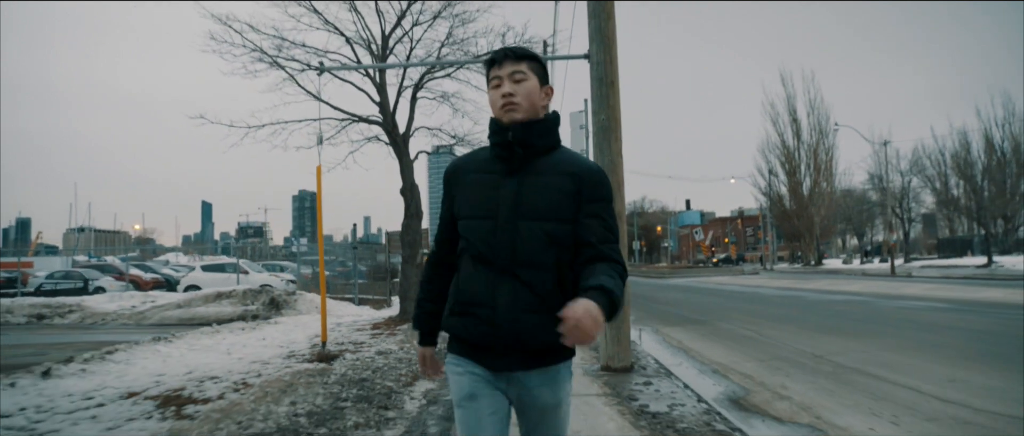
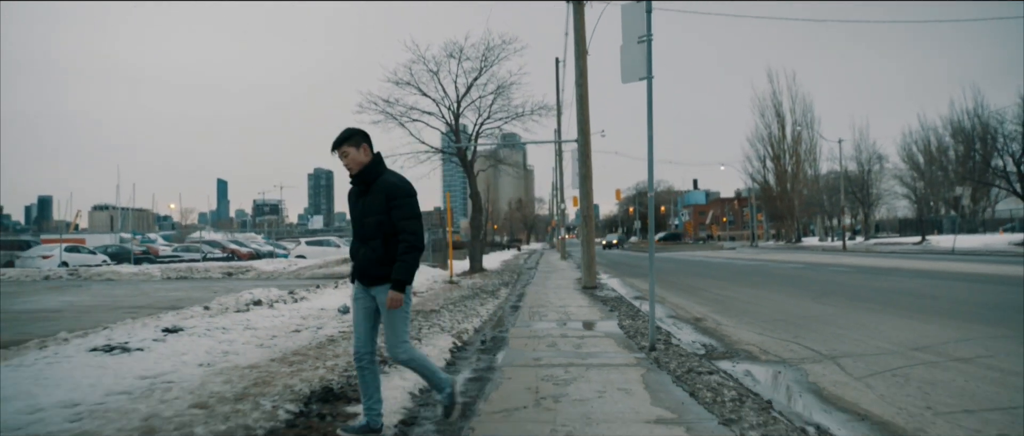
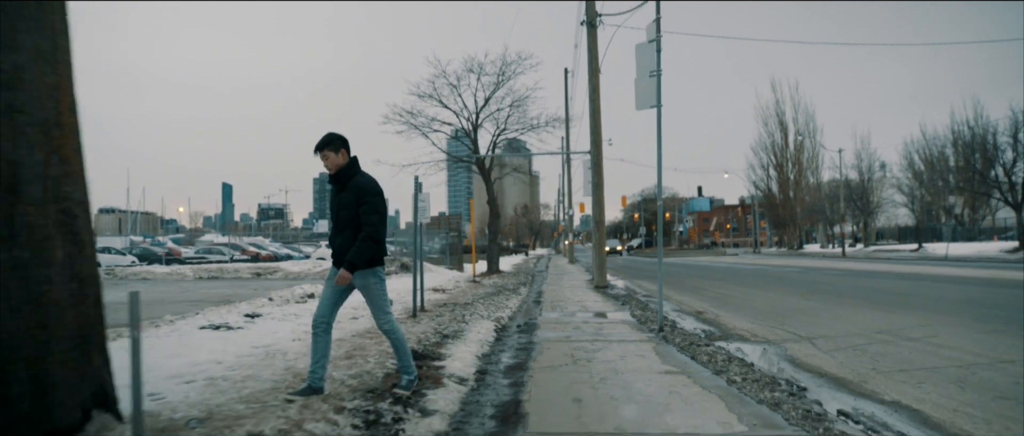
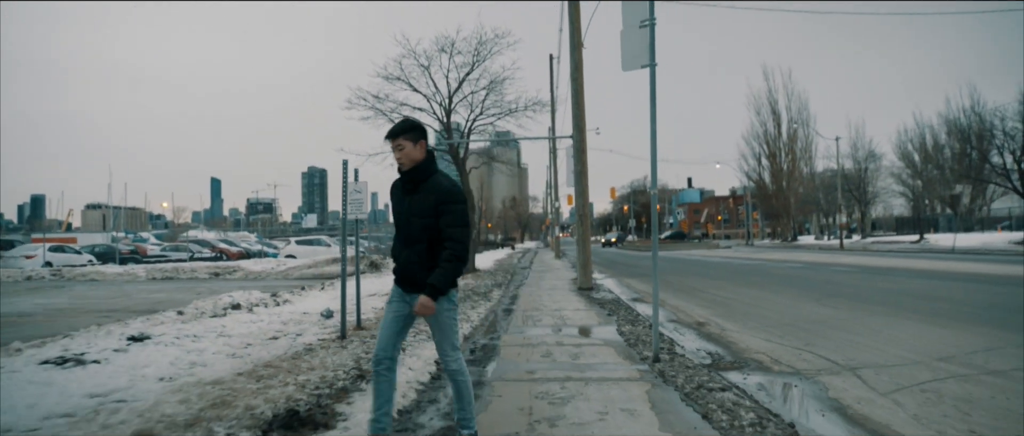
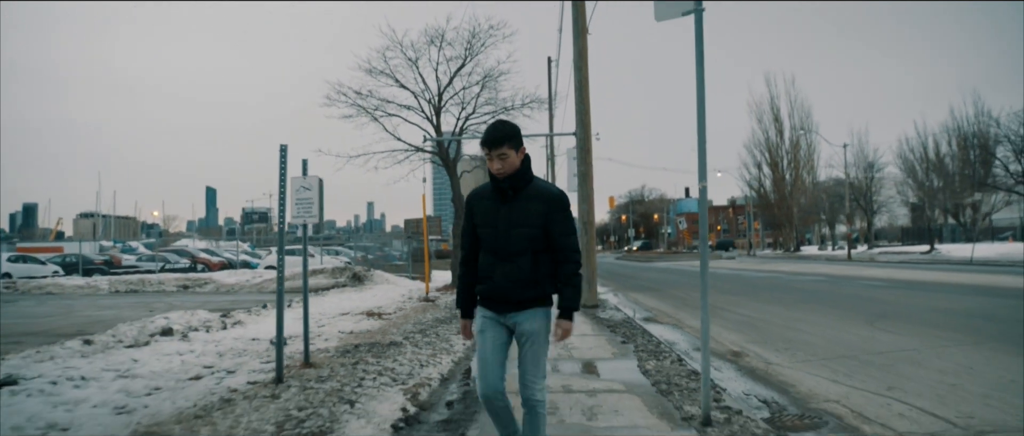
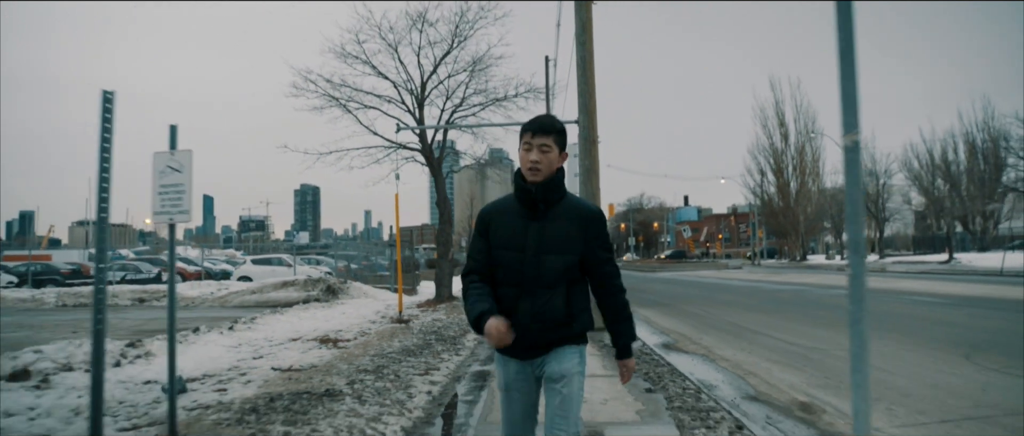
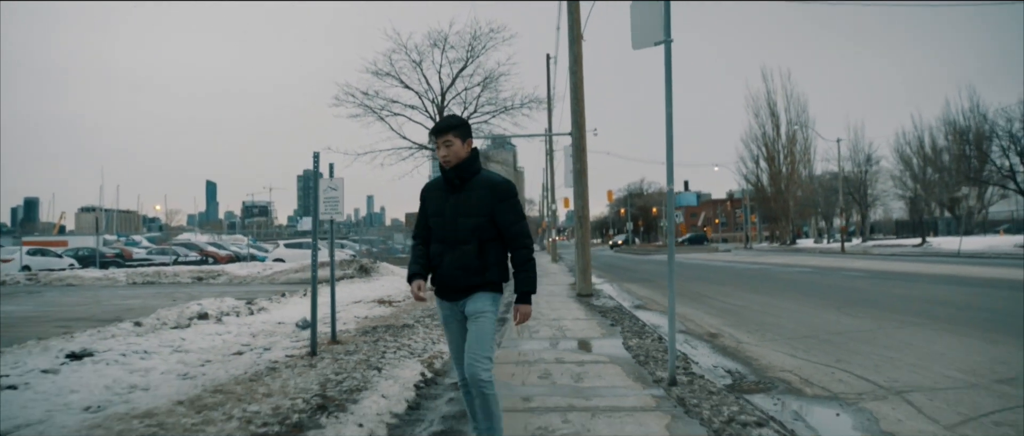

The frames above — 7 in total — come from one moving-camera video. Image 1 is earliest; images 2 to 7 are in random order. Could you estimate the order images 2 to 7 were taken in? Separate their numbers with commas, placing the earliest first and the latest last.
6, 5, 7, 4, 2, 3
